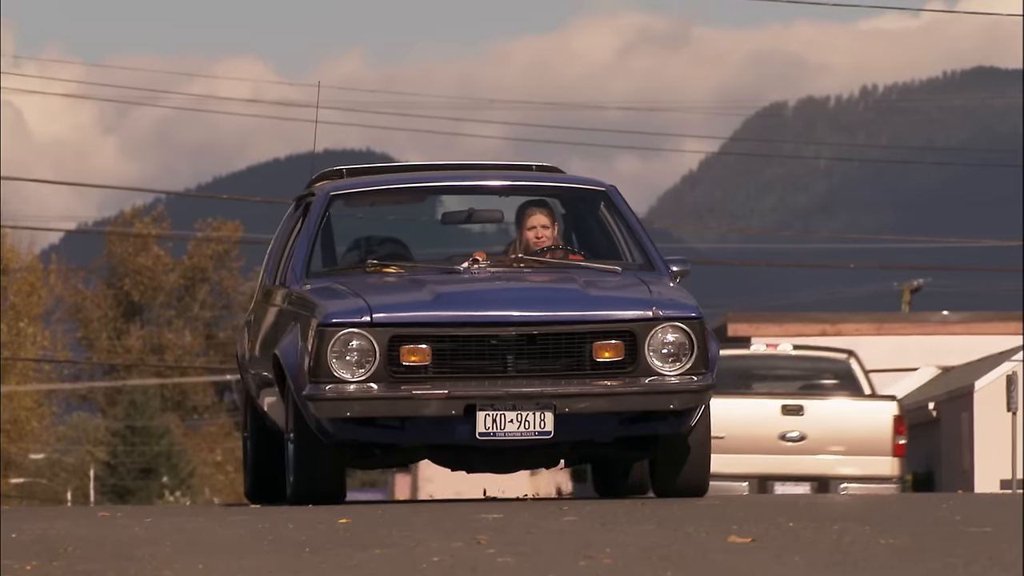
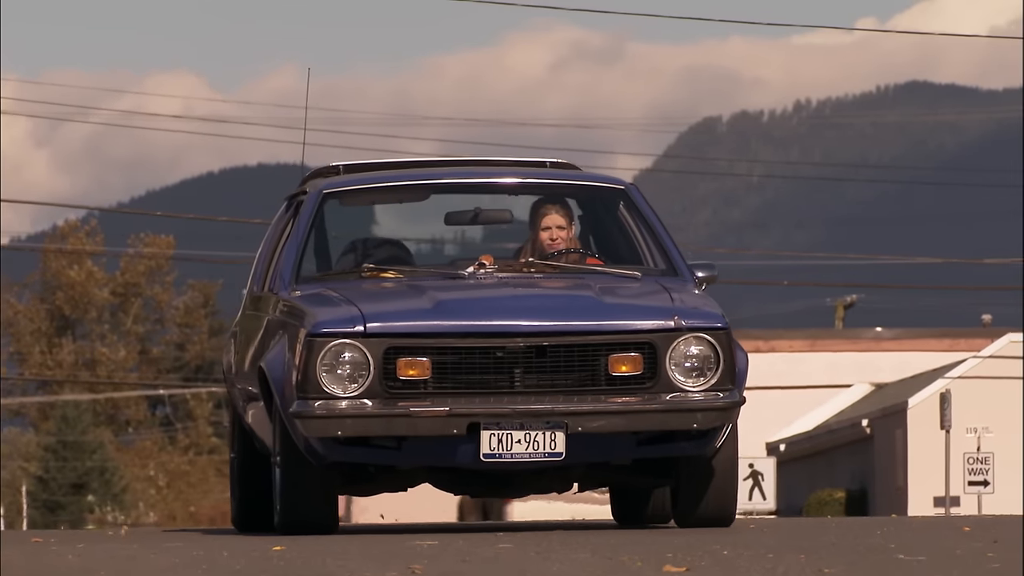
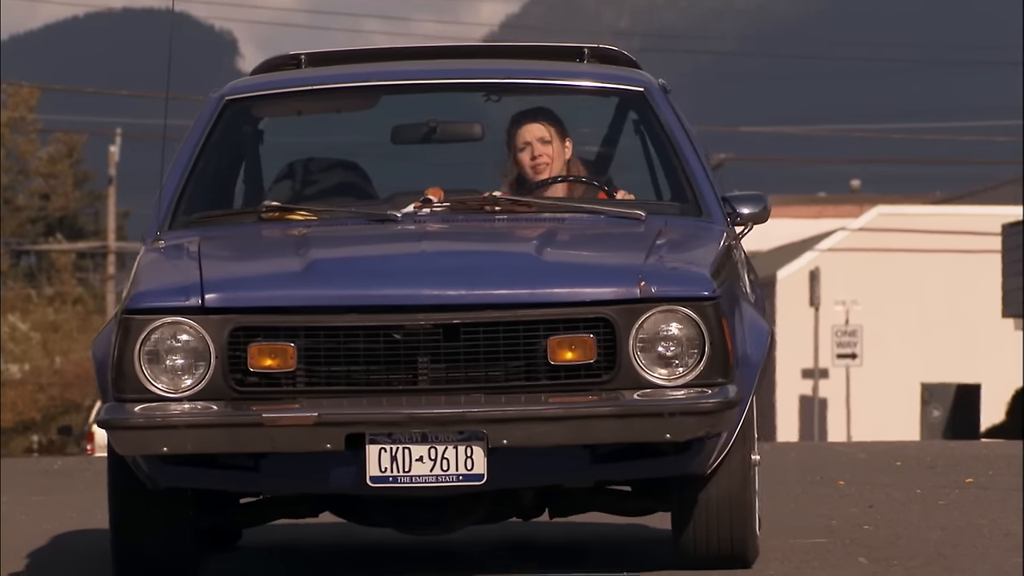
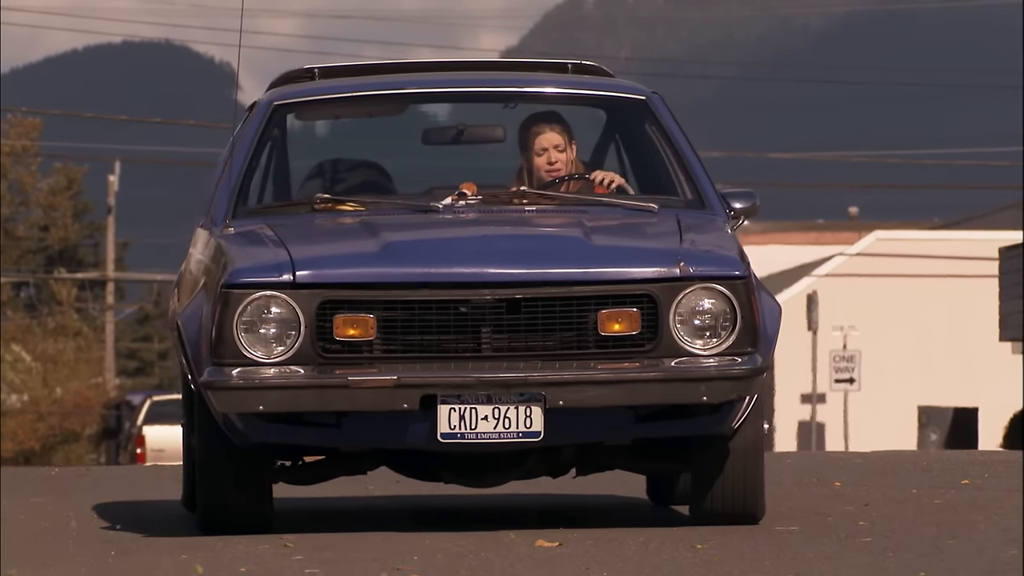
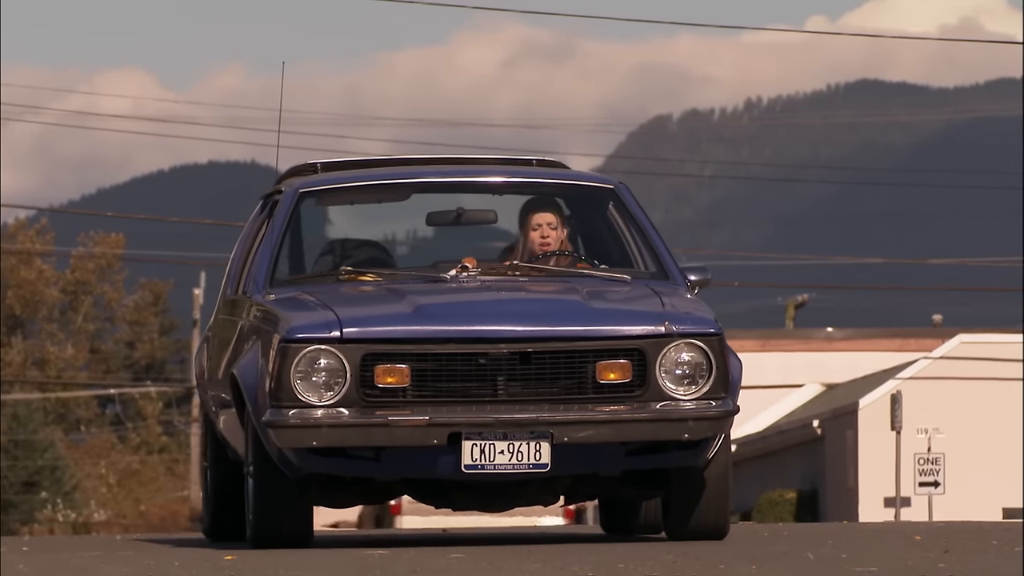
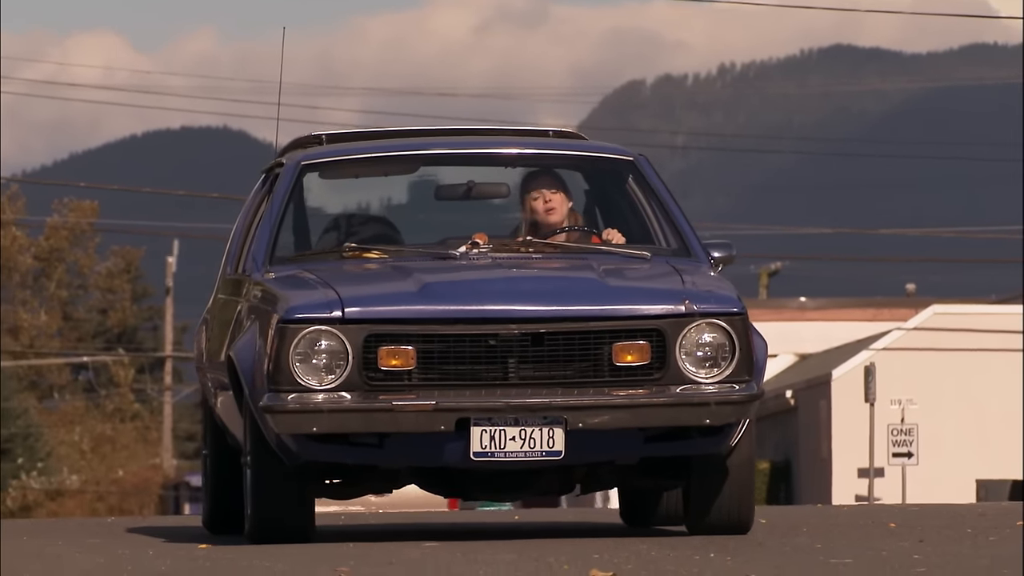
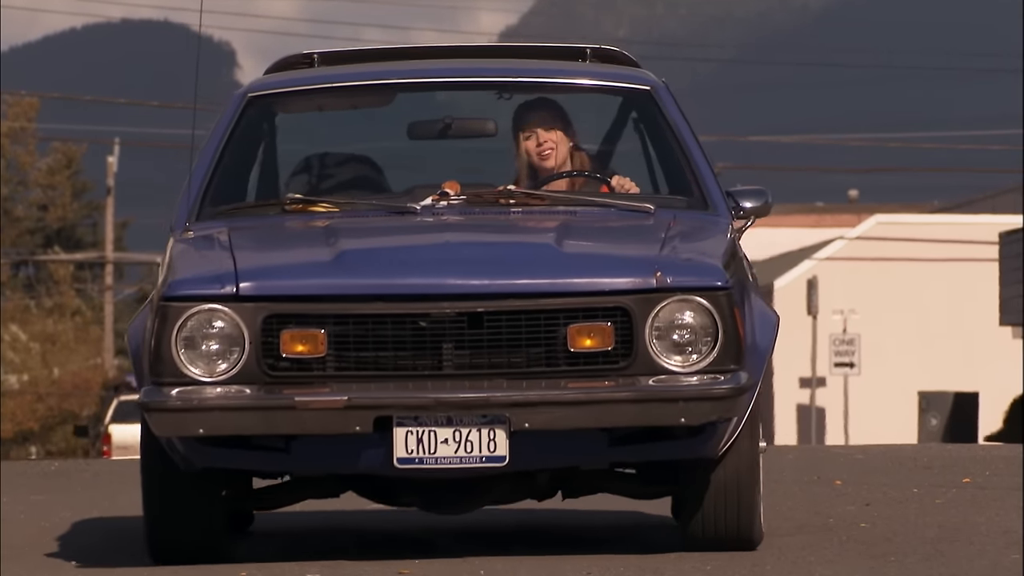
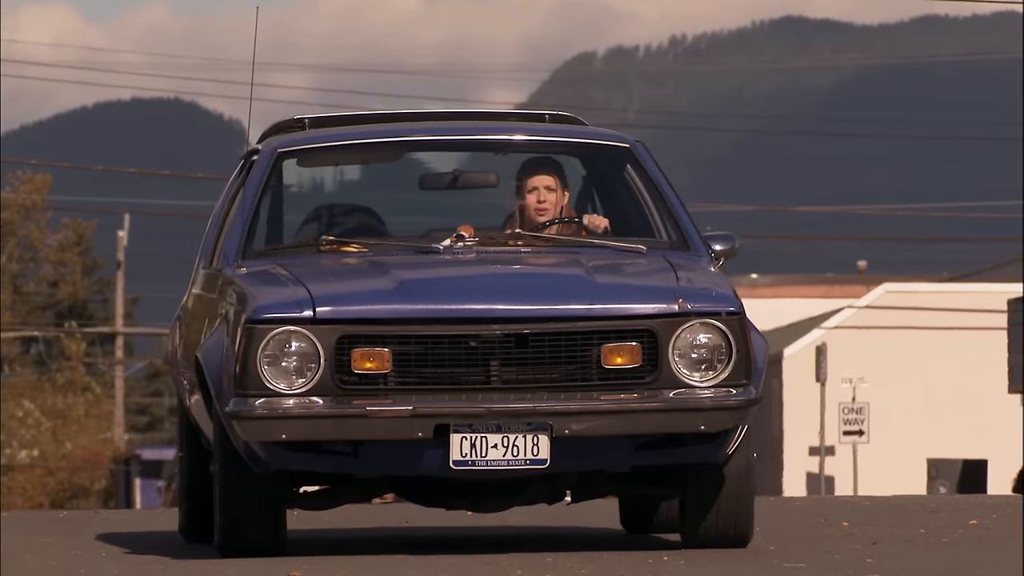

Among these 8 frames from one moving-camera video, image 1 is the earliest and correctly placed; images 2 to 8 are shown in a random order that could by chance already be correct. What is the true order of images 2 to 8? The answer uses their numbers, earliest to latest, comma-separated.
2, 5, 6, 8, 4, 7, 3
